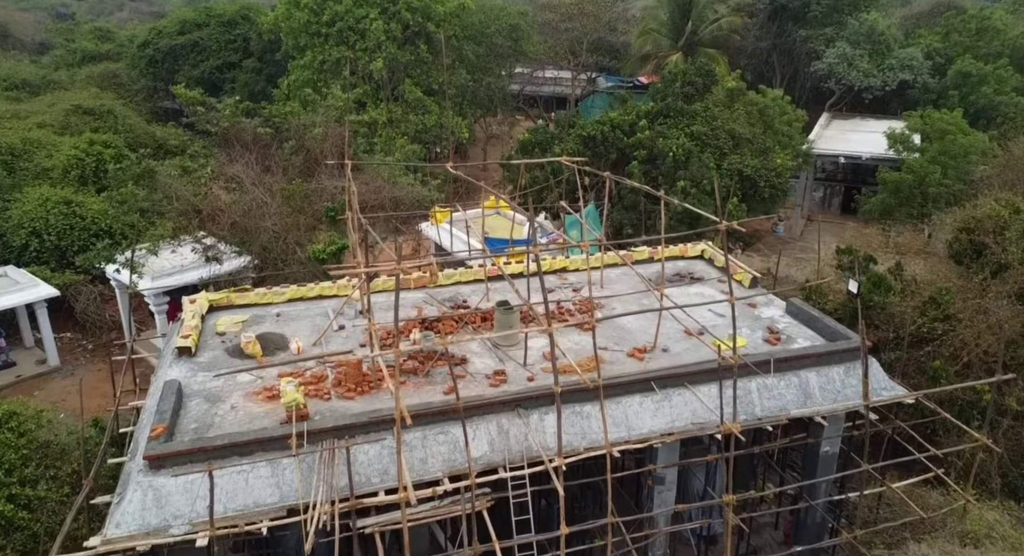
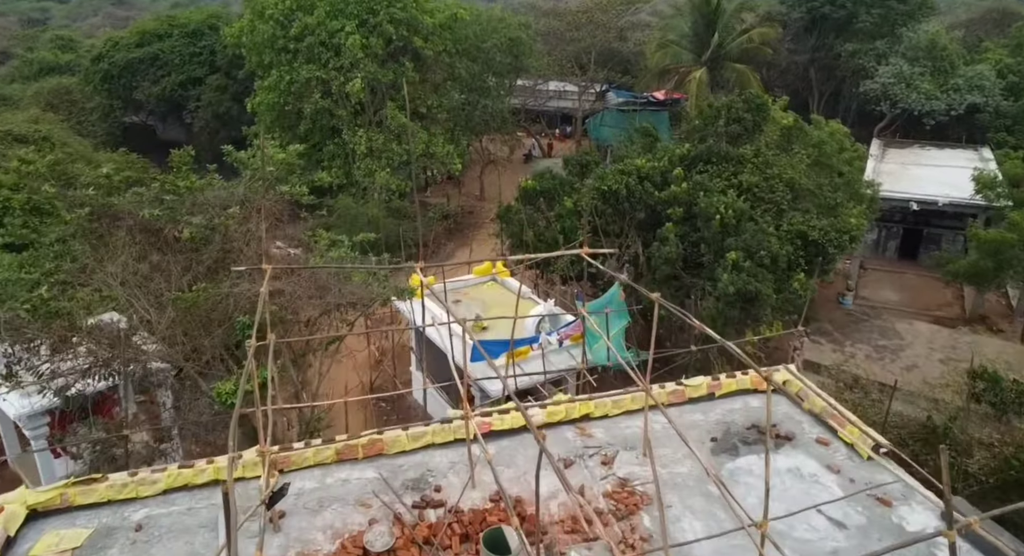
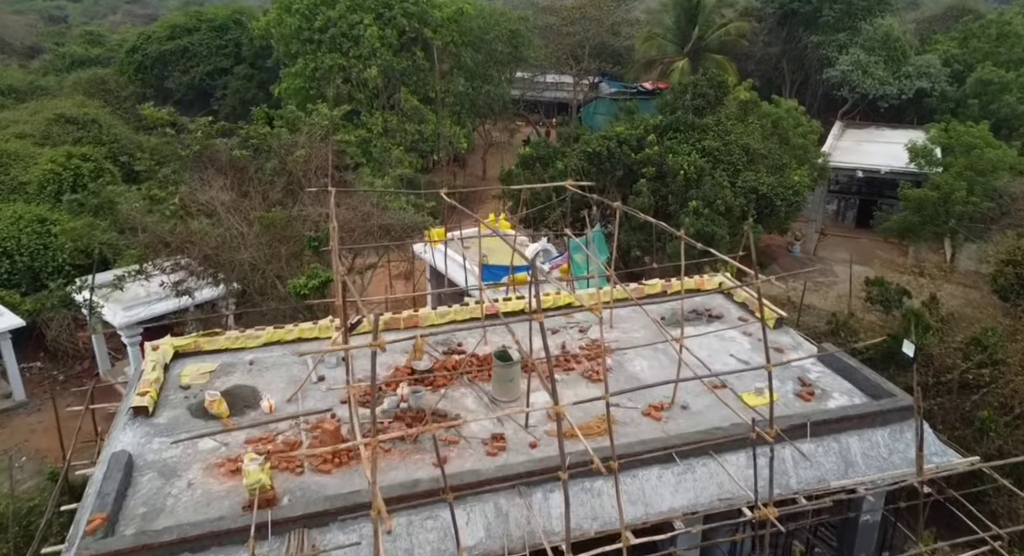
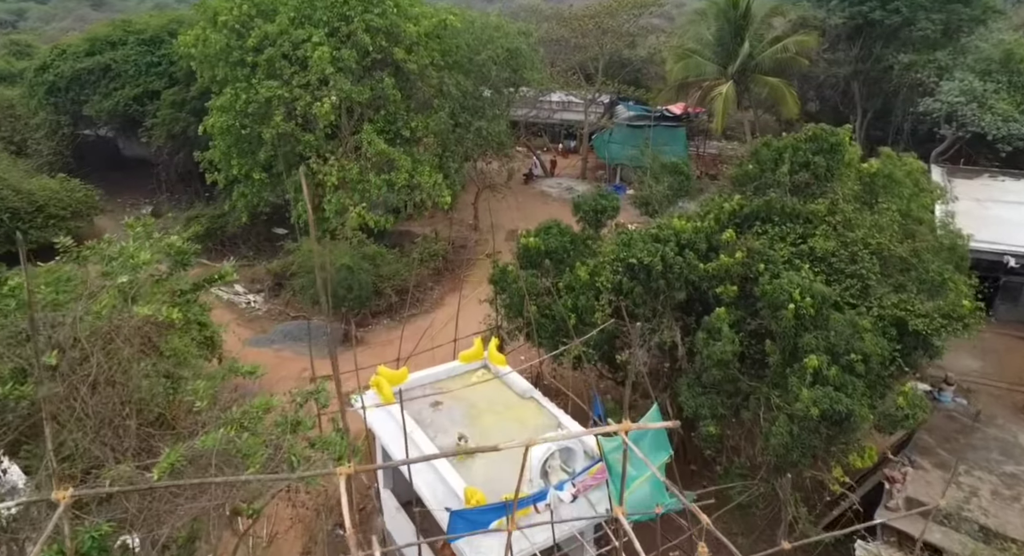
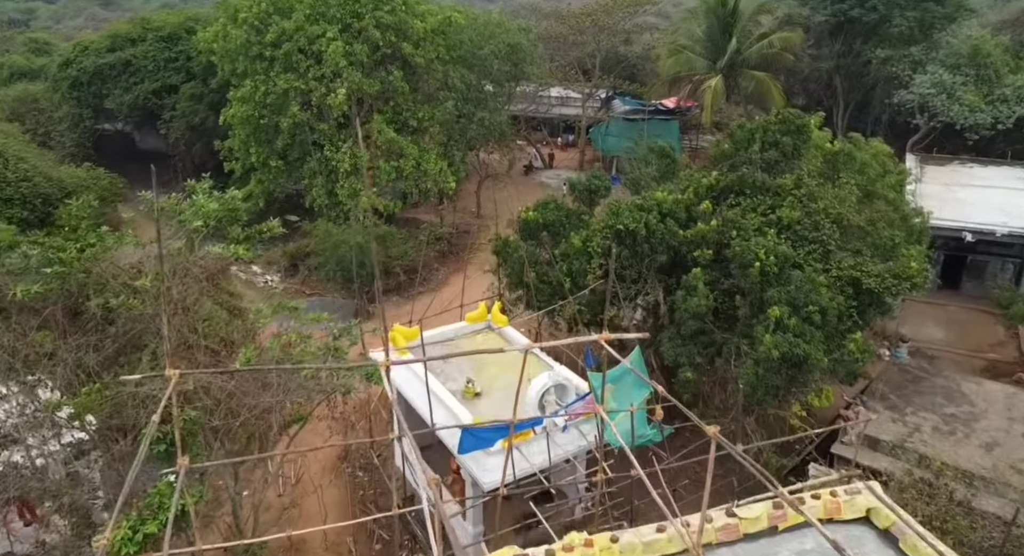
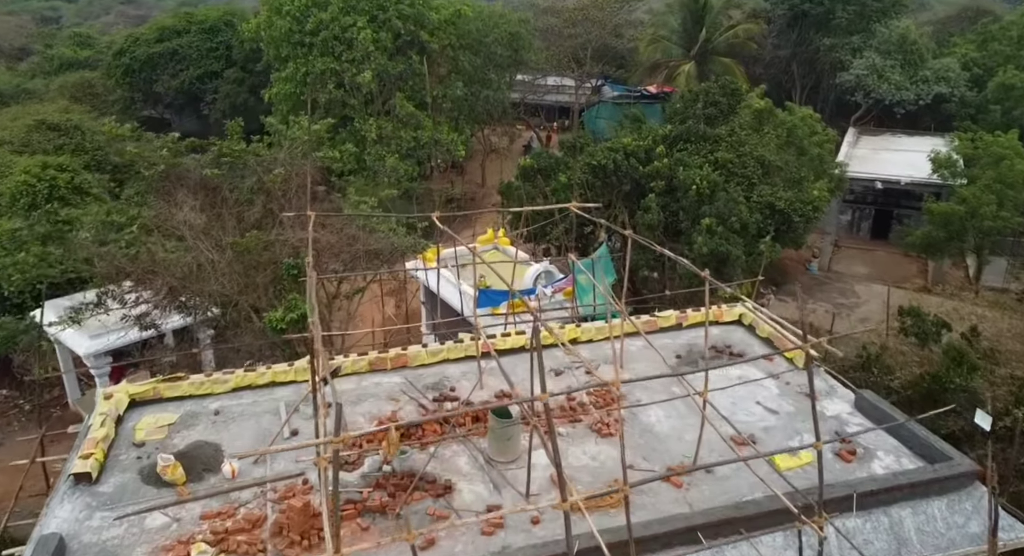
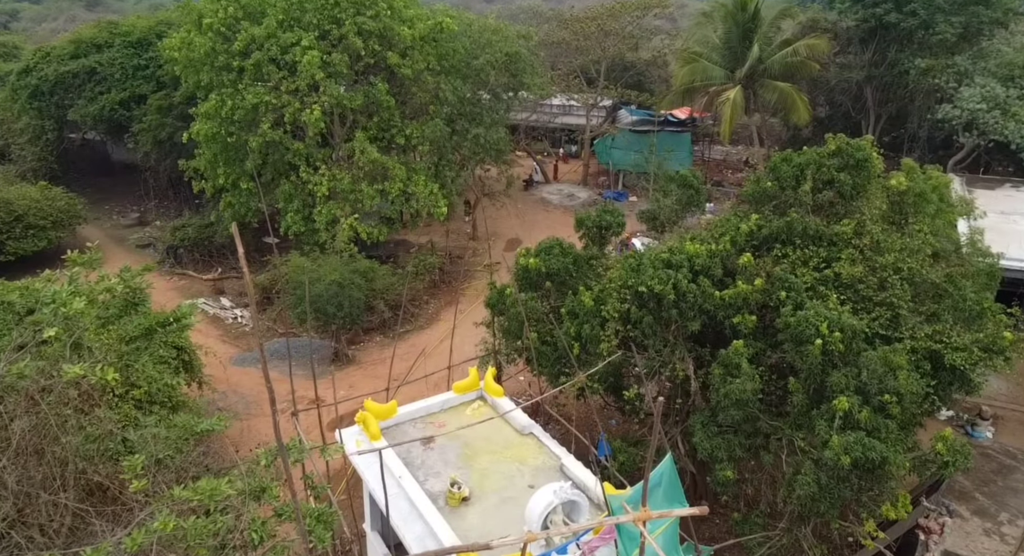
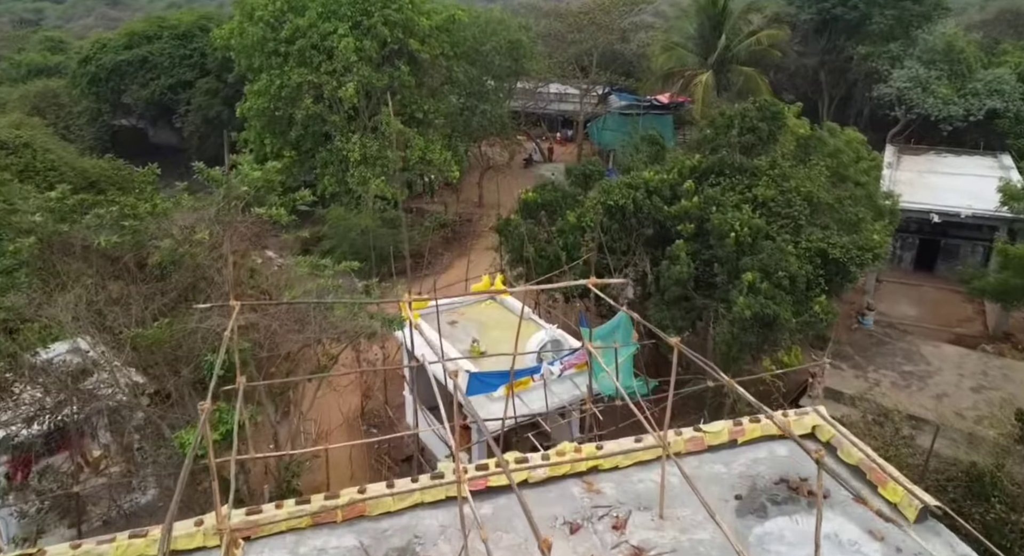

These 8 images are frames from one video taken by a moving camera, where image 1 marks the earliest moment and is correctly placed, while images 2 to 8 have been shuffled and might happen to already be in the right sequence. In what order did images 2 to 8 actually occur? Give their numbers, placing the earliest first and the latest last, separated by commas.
3, 6, 2, 8, 5, 4, 7
